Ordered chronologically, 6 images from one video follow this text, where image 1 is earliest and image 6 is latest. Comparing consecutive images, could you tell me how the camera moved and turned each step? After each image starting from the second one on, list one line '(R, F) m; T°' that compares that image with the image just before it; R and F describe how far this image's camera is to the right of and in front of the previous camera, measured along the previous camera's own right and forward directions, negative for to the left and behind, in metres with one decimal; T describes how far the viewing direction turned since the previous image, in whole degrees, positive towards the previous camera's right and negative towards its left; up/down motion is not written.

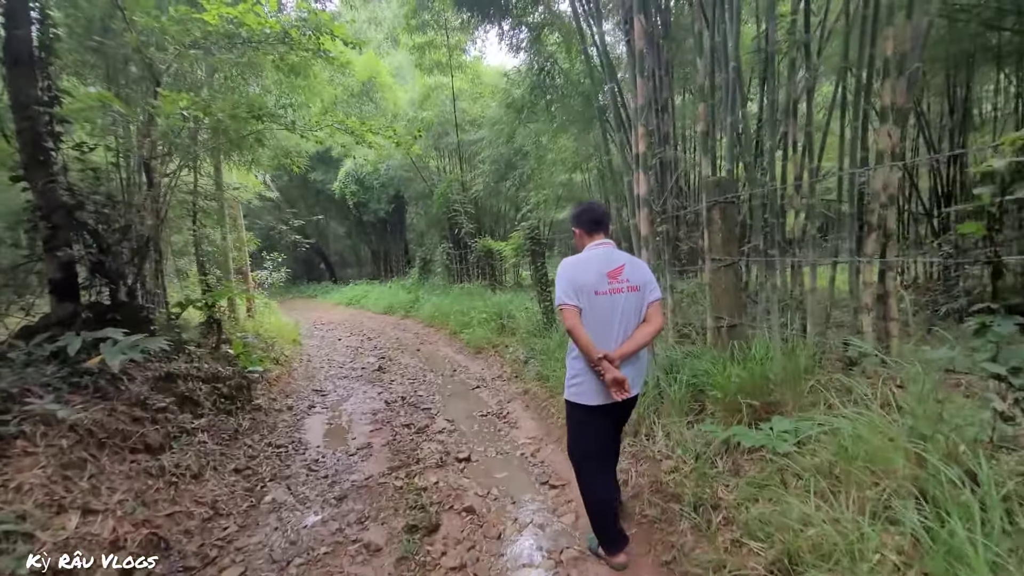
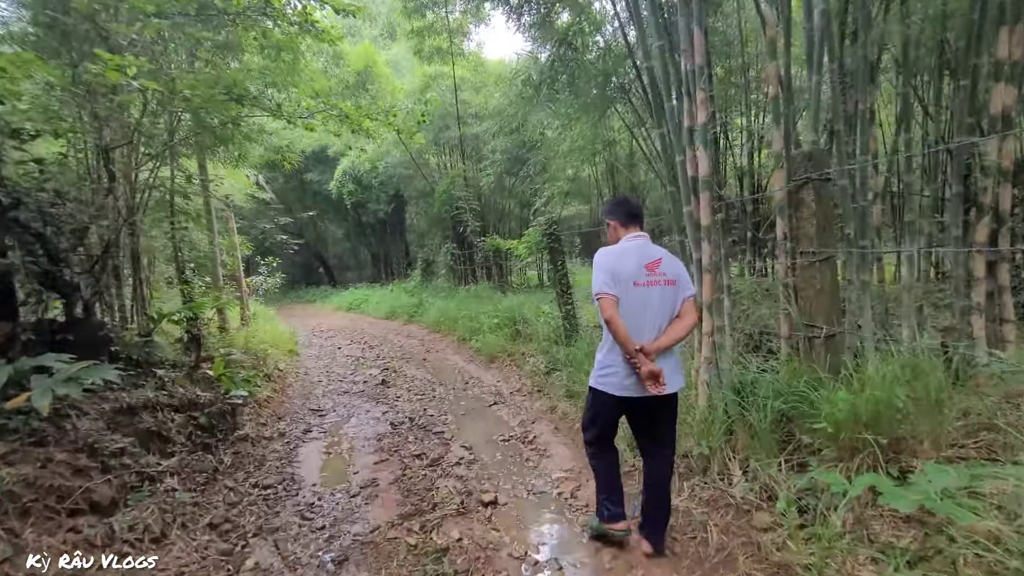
(-0.2, +0.6) m; 0°
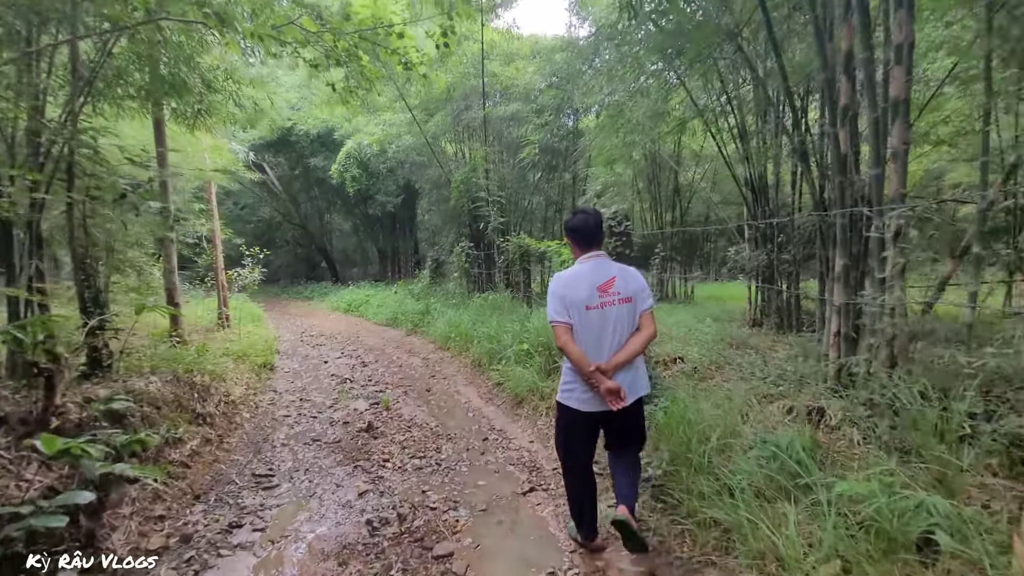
(-0.3, +1.5) m; -1°
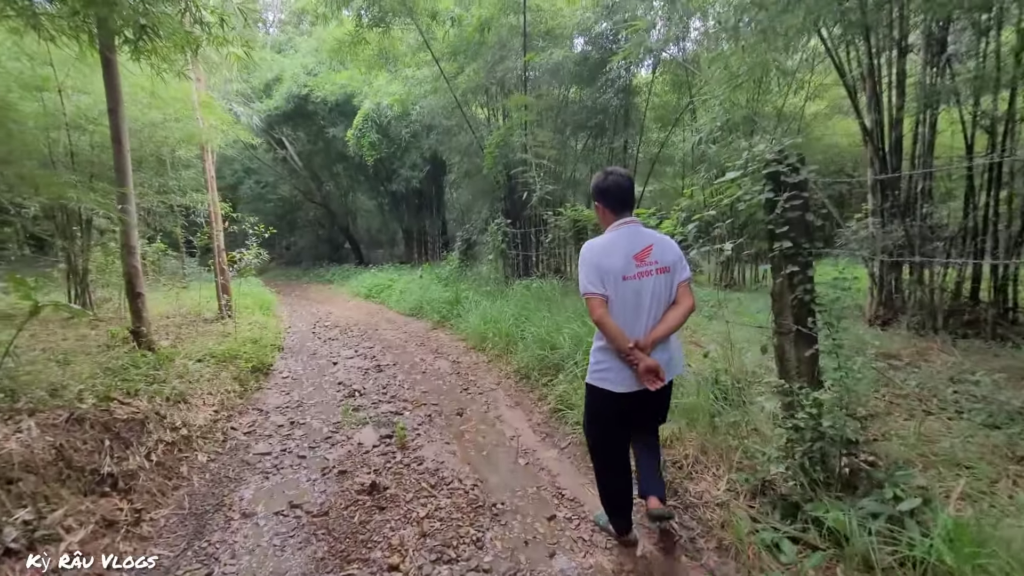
(-0.2, +1.4) m; -3°
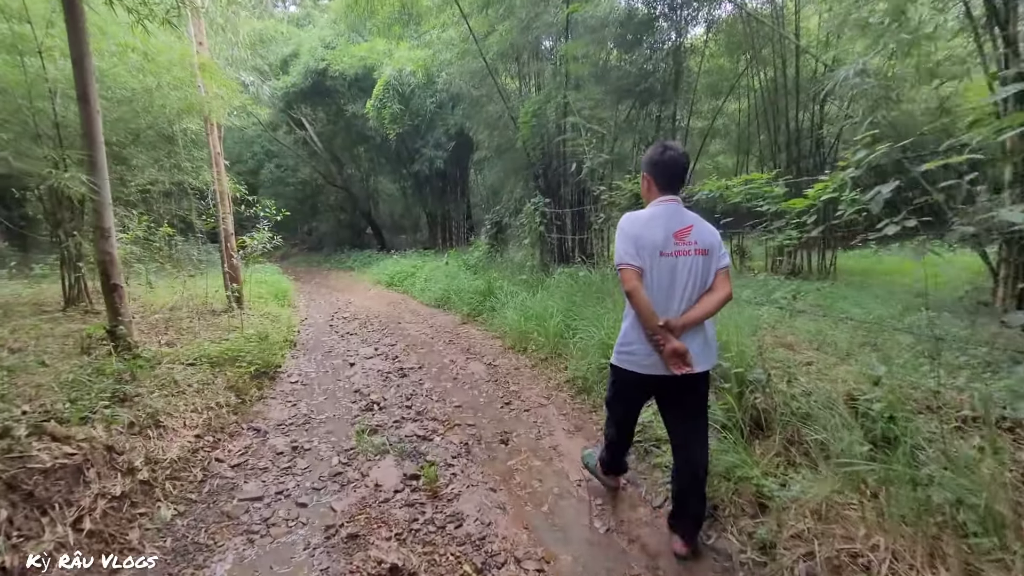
(-0.2, +0.8) m; -2°
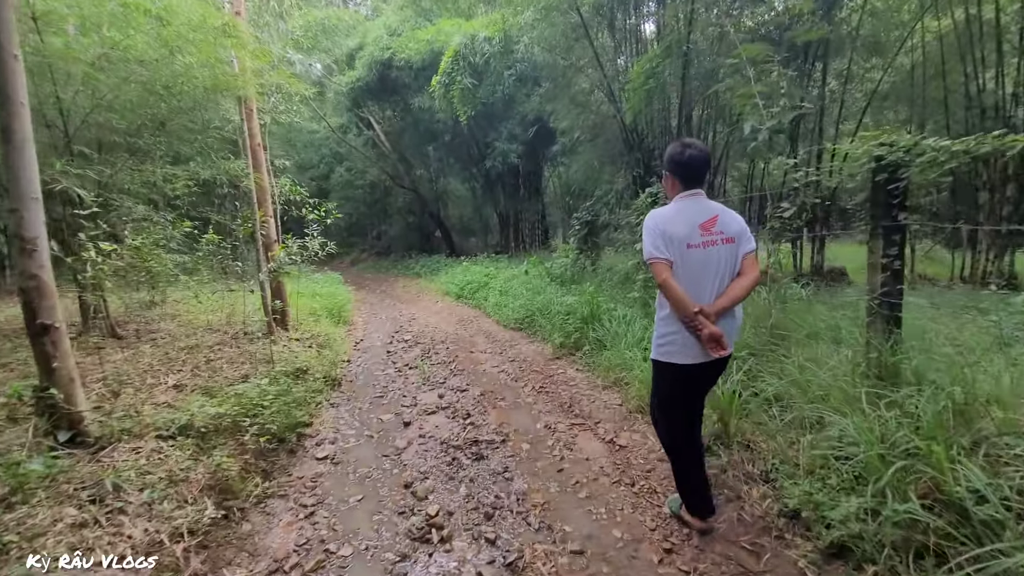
(-0.4, +1.5) m; -8°
